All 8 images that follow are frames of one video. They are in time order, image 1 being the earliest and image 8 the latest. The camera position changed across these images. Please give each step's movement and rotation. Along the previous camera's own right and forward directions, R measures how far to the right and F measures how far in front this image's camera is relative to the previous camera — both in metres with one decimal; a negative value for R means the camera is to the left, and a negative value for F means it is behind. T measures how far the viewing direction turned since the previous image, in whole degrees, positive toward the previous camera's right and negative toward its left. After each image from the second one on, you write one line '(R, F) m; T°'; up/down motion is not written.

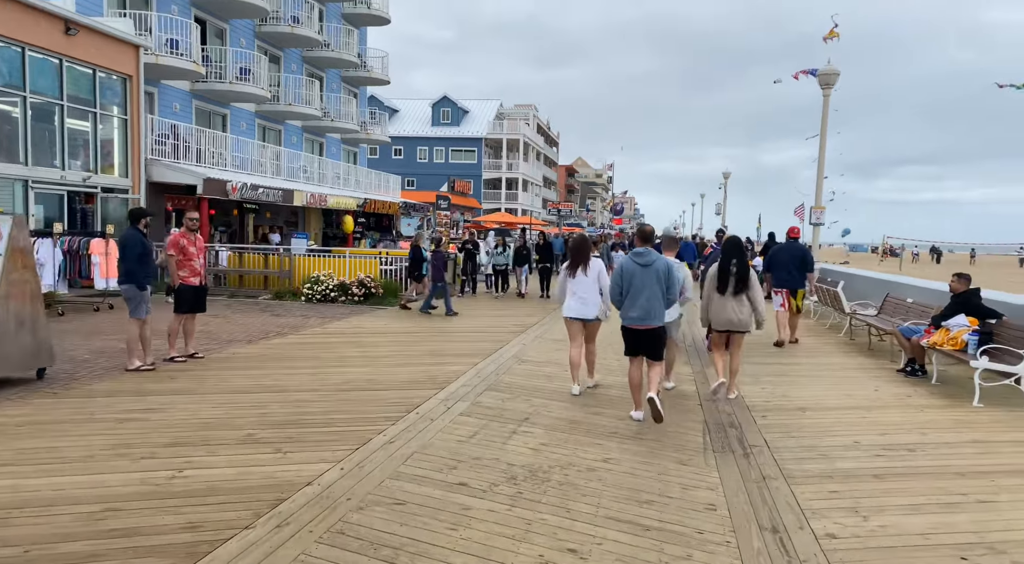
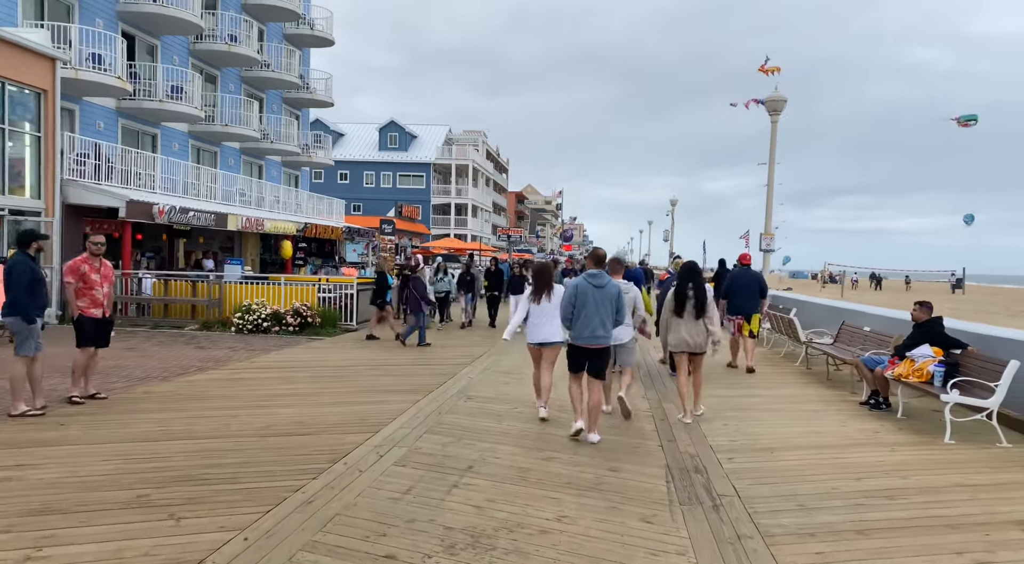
(+0.1, +0.6) m; +5°
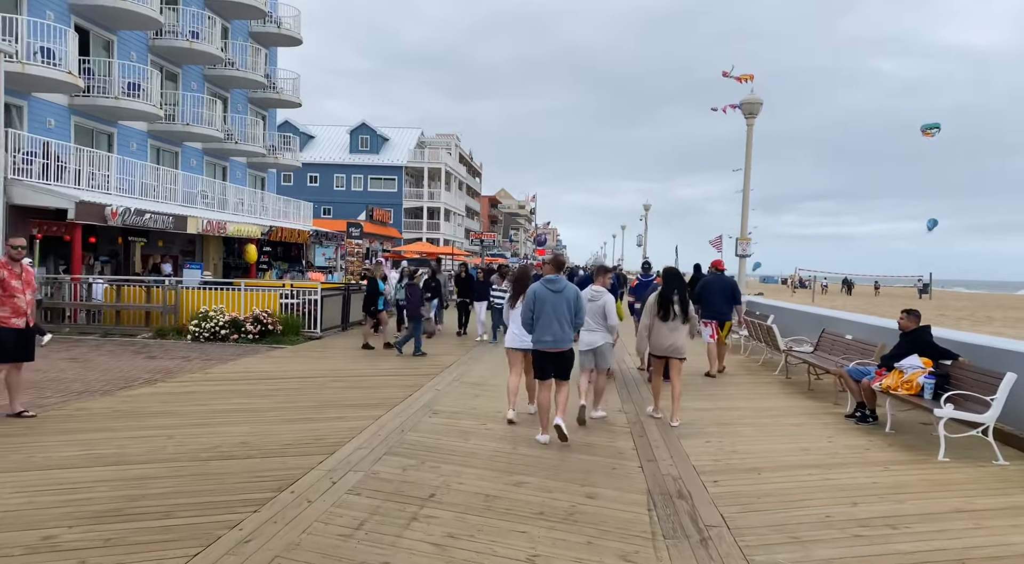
(+0.1, +0.5) m; +2°
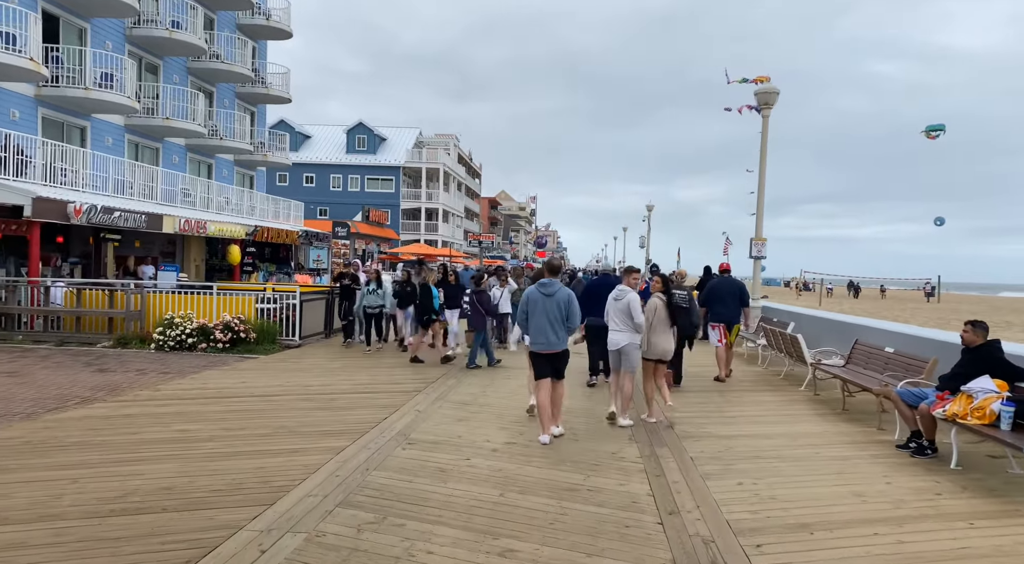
(+0.1, +1.1) m; 0°
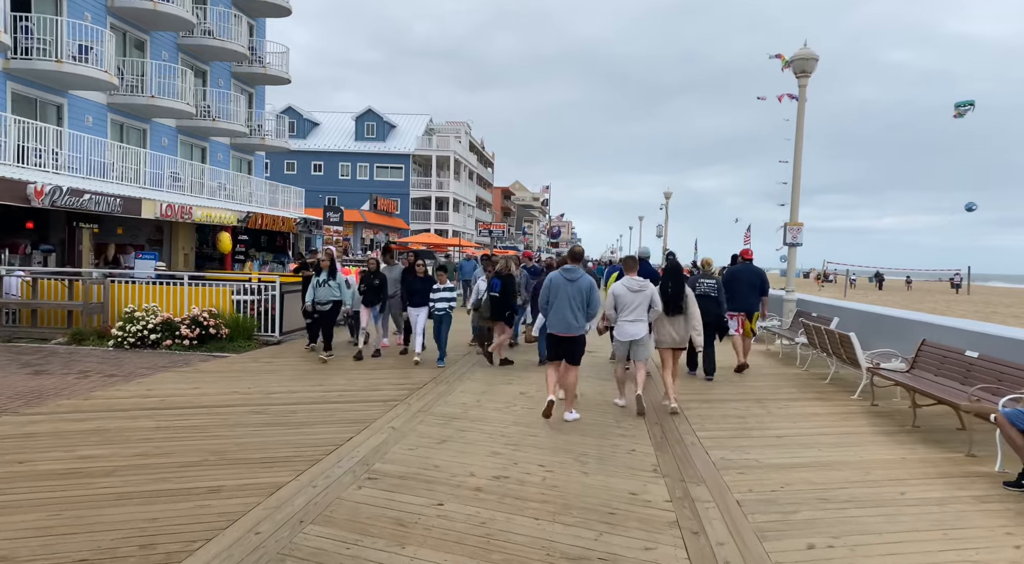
(+0.2, +1.4) m; -1°
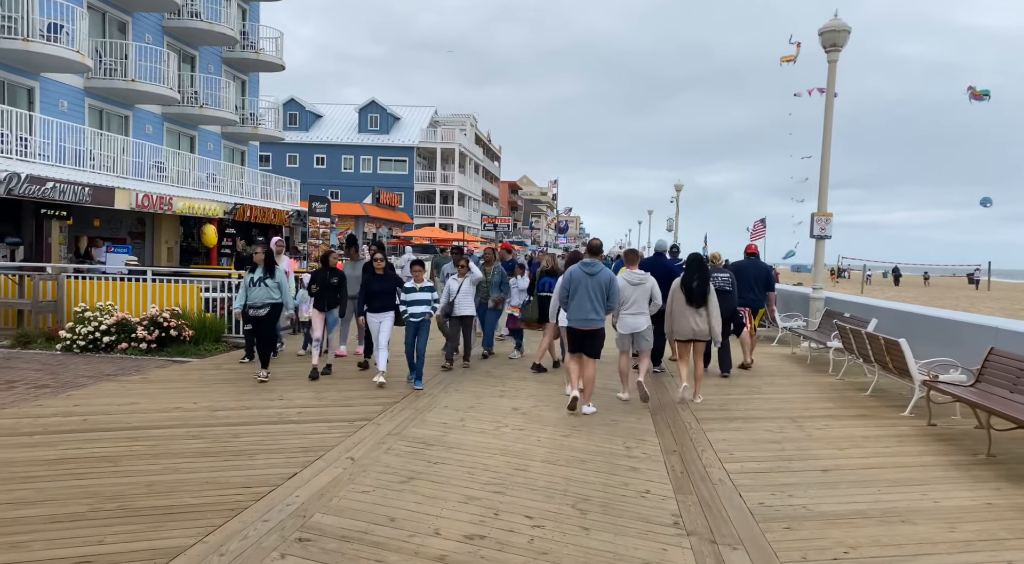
(+0.2, +1.1) m; -1°
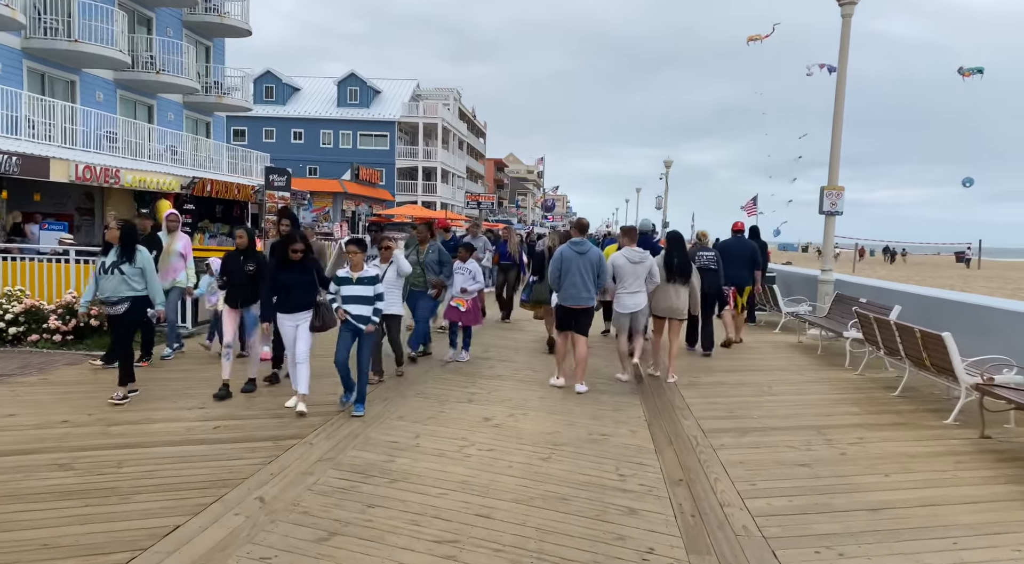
(+0.2, +1.2) m; +1°
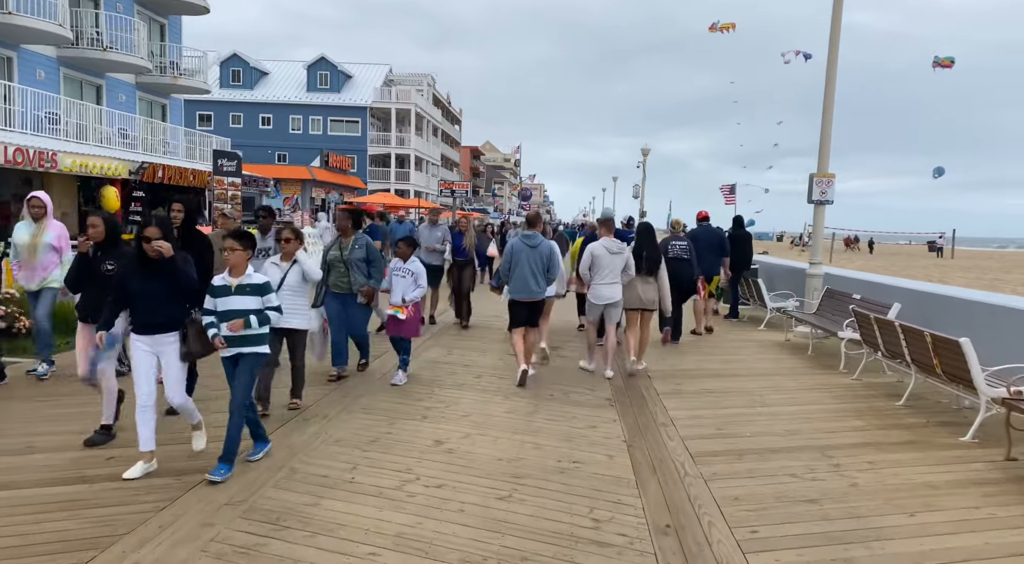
(+0.2, +0.8) m; +2°
